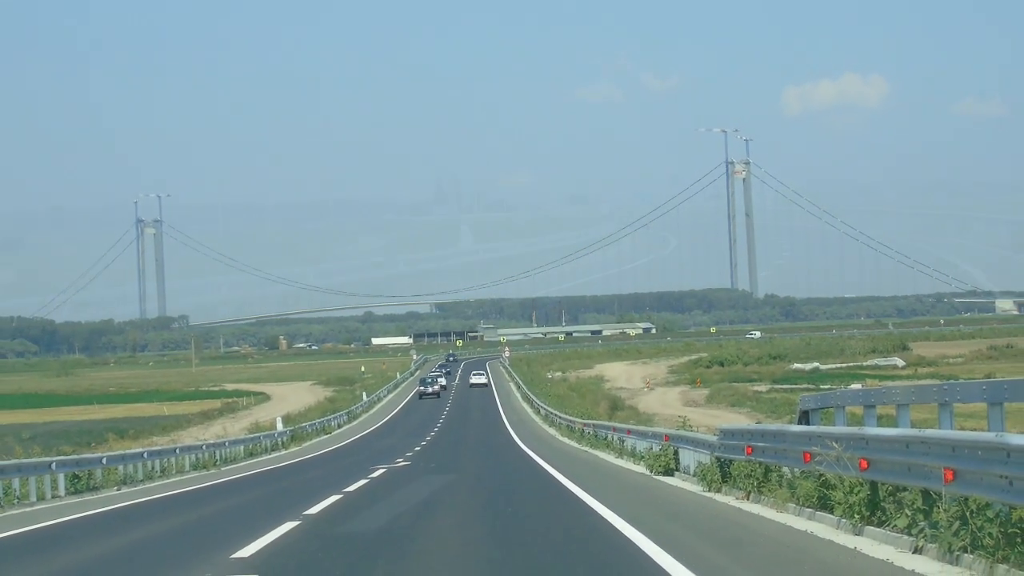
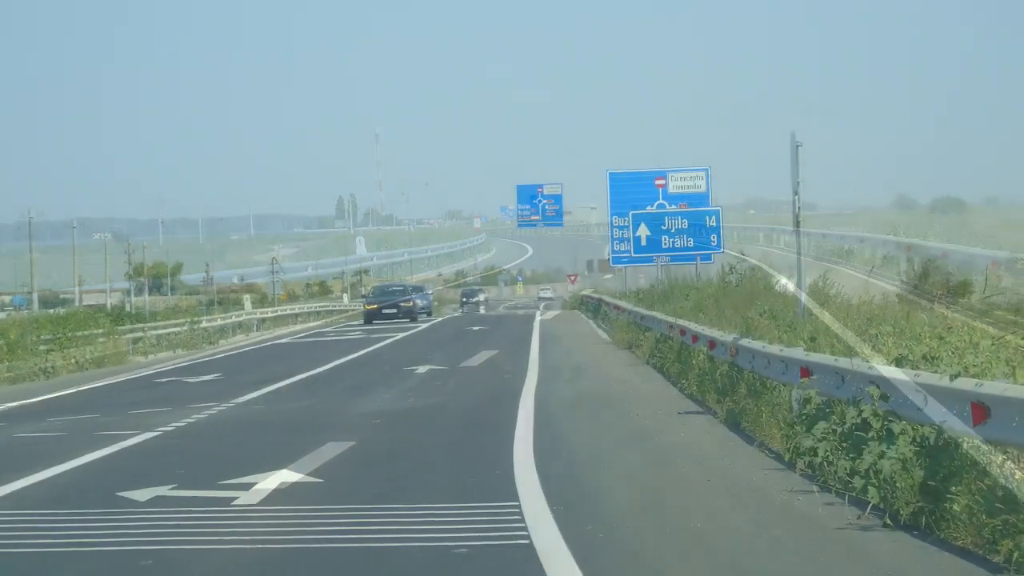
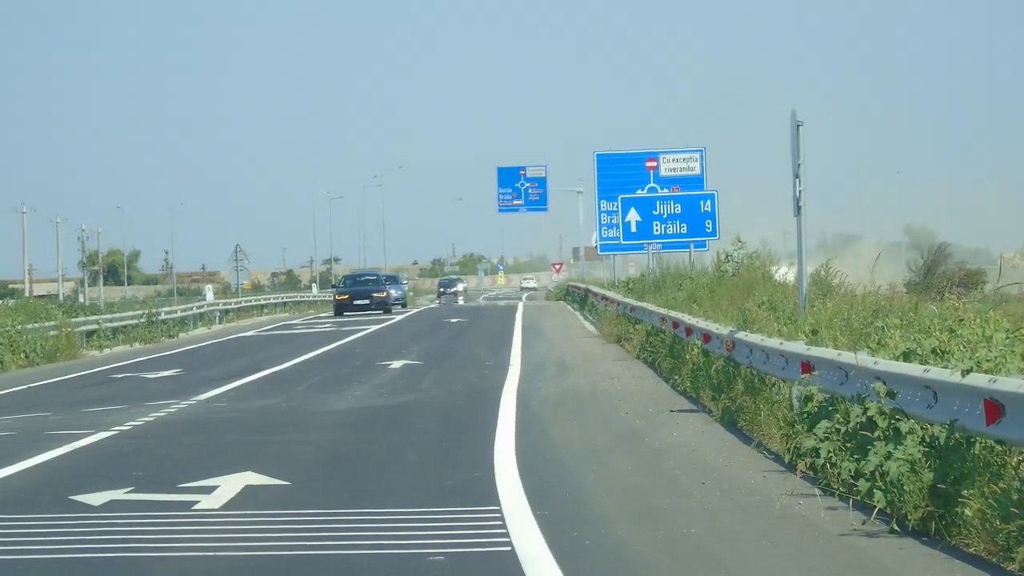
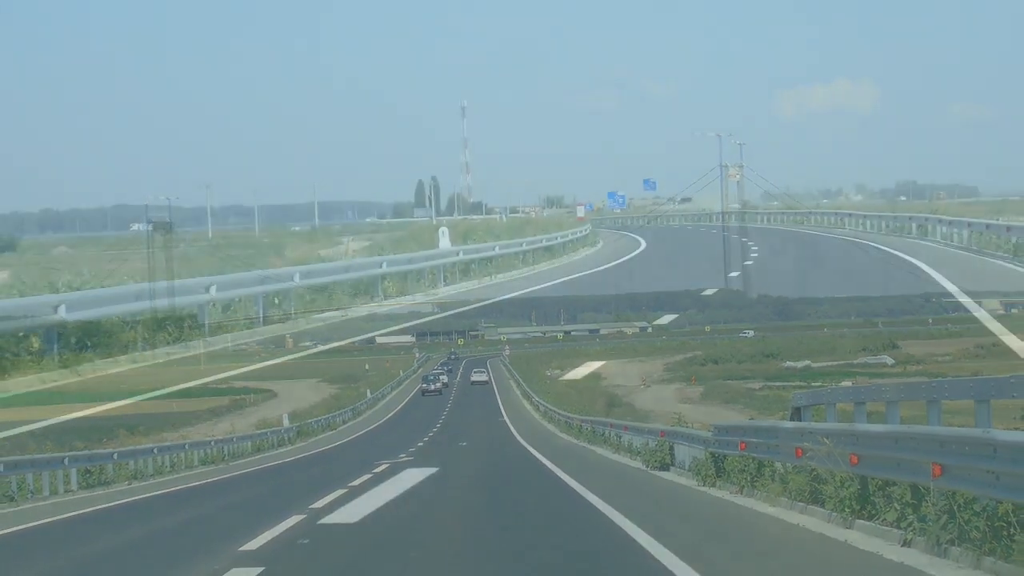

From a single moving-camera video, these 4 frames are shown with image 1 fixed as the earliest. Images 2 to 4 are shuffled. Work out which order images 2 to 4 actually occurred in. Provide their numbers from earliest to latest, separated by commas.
4, 2, 3
